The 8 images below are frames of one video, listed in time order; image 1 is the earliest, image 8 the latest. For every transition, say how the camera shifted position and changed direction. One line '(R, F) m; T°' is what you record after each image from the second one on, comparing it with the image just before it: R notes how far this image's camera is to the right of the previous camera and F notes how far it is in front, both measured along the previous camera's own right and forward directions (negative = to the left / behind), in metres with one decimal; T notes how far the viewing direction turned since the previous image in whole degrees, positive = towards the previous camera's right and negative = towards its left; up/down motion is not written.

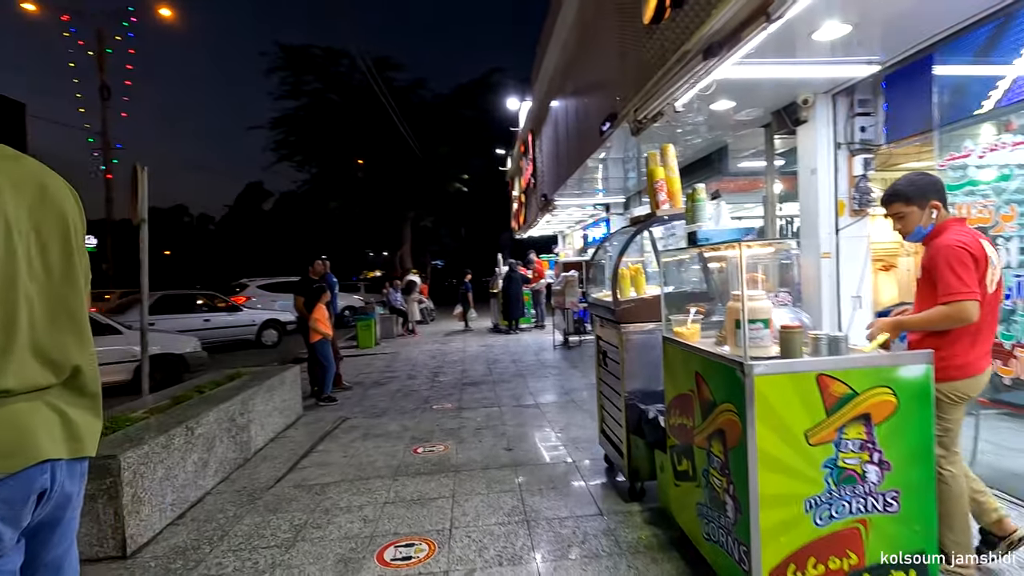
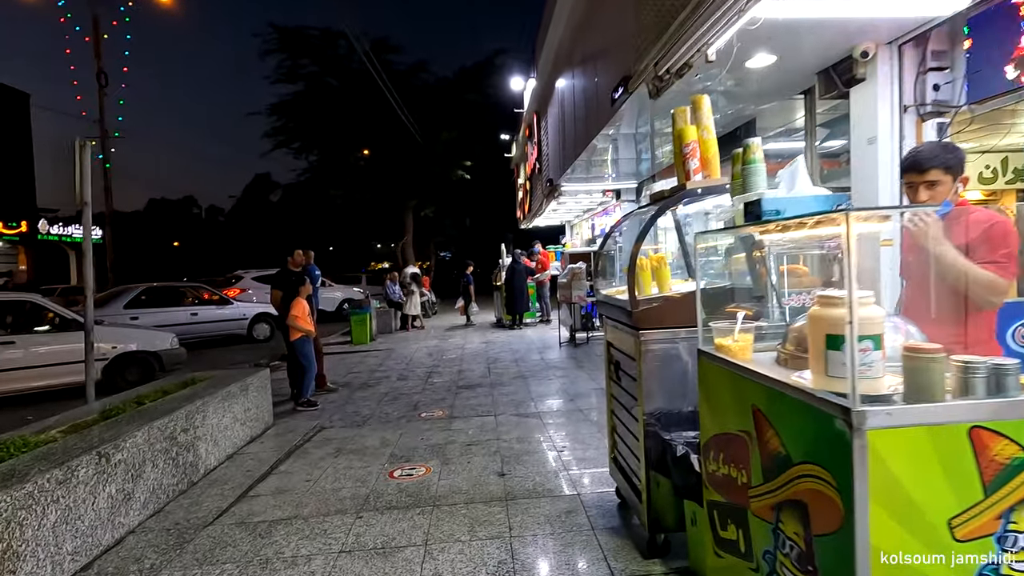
(+0.1, +0.8) m; -1°
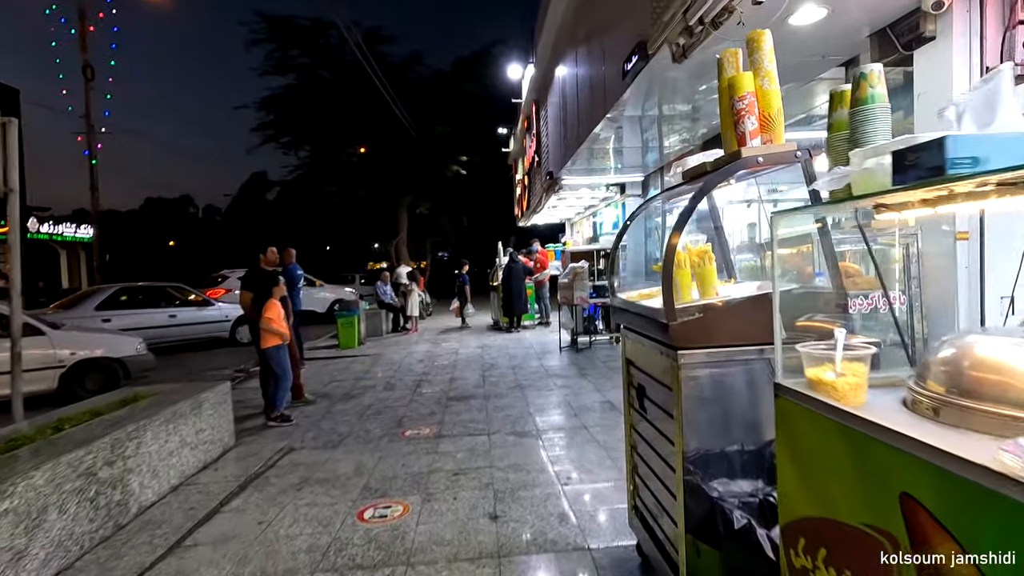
(0.0, +0.7) m; 0°
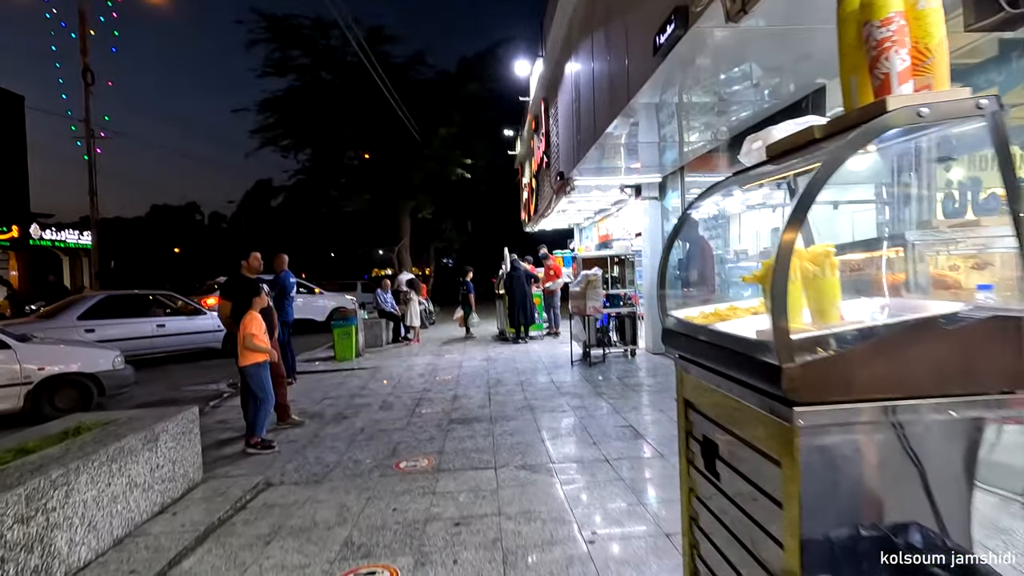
(0.0, +0.7) m; -1°
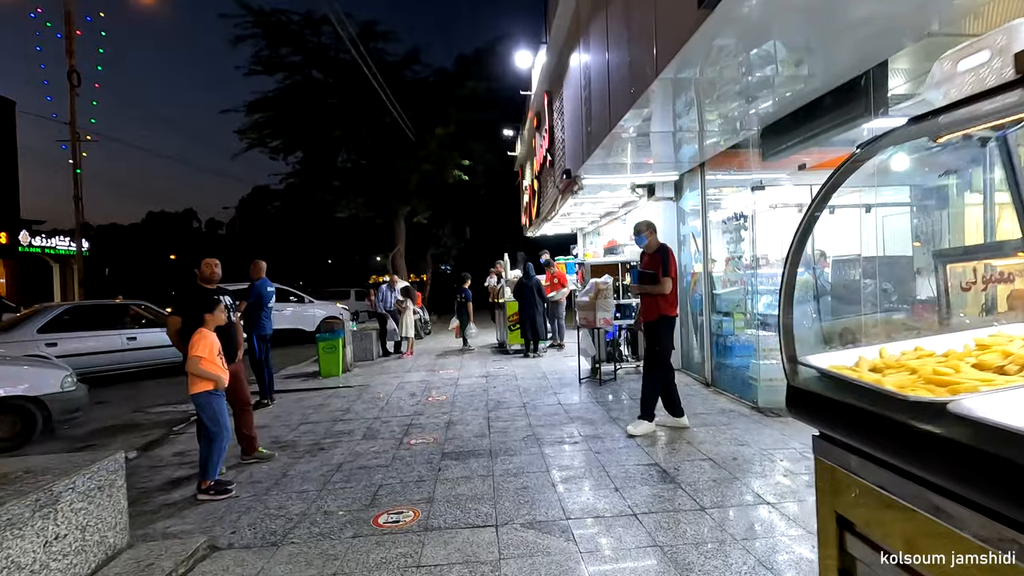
(0.0, +0.8) m; 0°
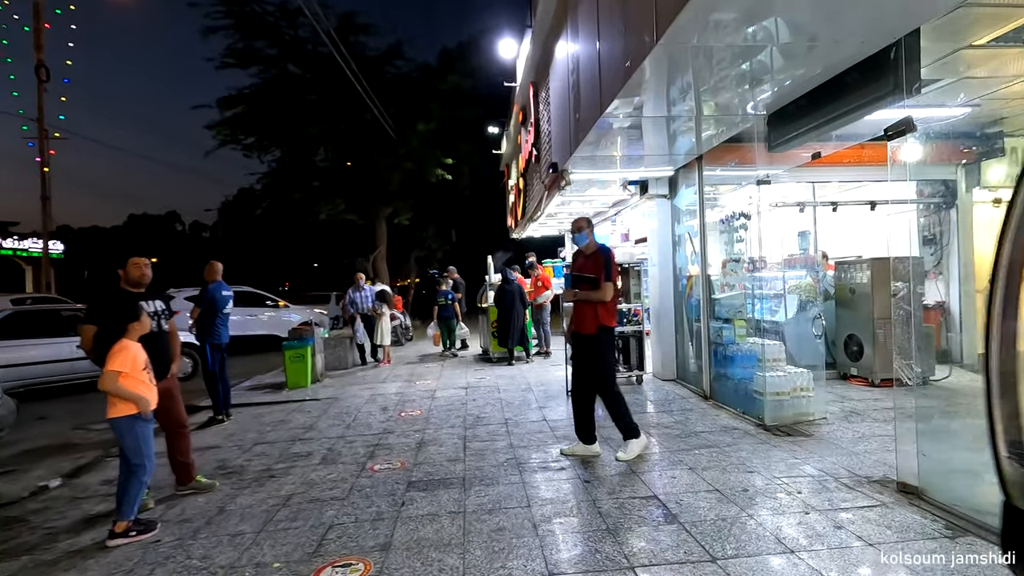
(+0.1, +0.6) m; +1°
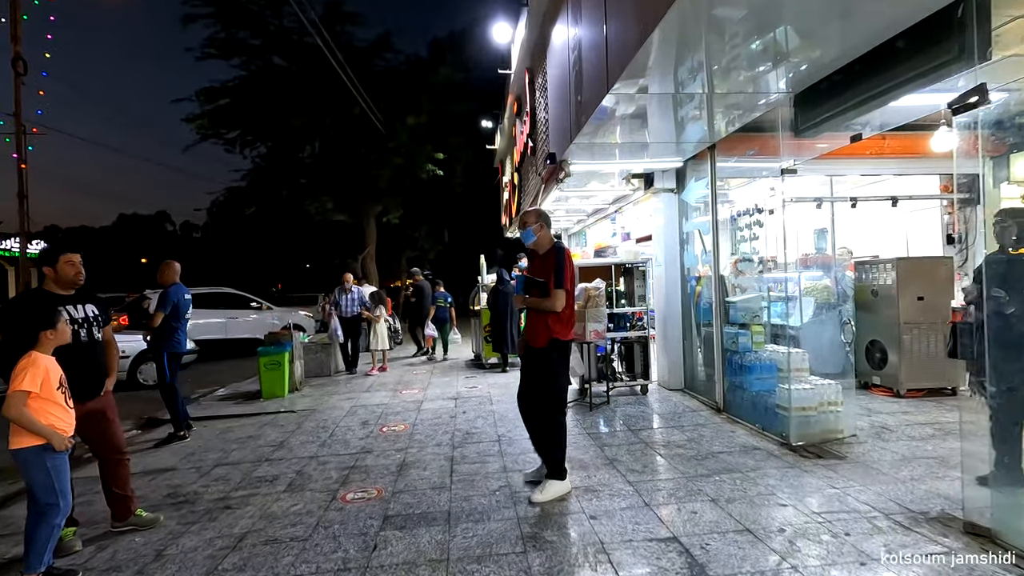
(0.0, +0.6) m; +1°
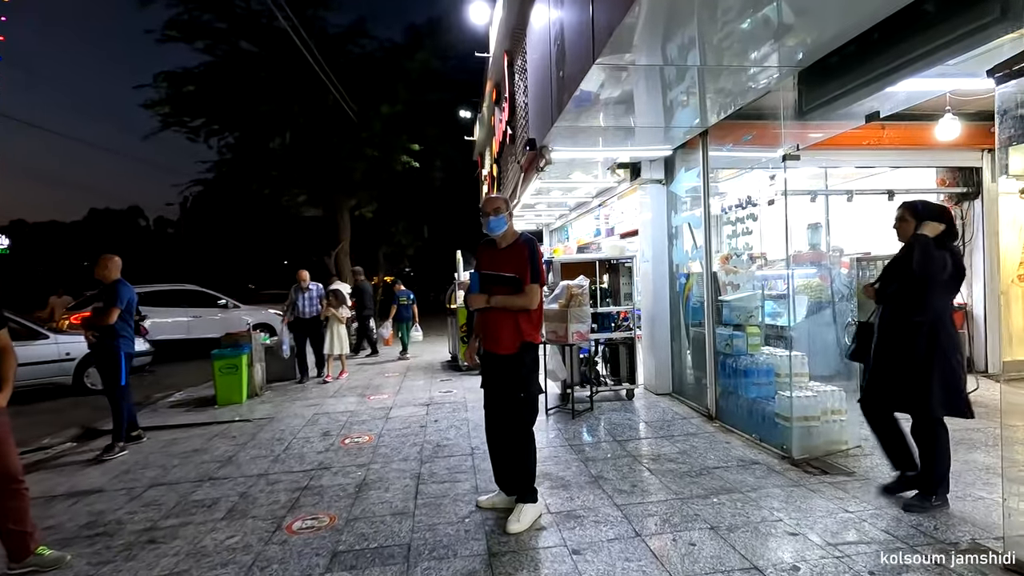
(+0.1, +0.5) m; +2°
